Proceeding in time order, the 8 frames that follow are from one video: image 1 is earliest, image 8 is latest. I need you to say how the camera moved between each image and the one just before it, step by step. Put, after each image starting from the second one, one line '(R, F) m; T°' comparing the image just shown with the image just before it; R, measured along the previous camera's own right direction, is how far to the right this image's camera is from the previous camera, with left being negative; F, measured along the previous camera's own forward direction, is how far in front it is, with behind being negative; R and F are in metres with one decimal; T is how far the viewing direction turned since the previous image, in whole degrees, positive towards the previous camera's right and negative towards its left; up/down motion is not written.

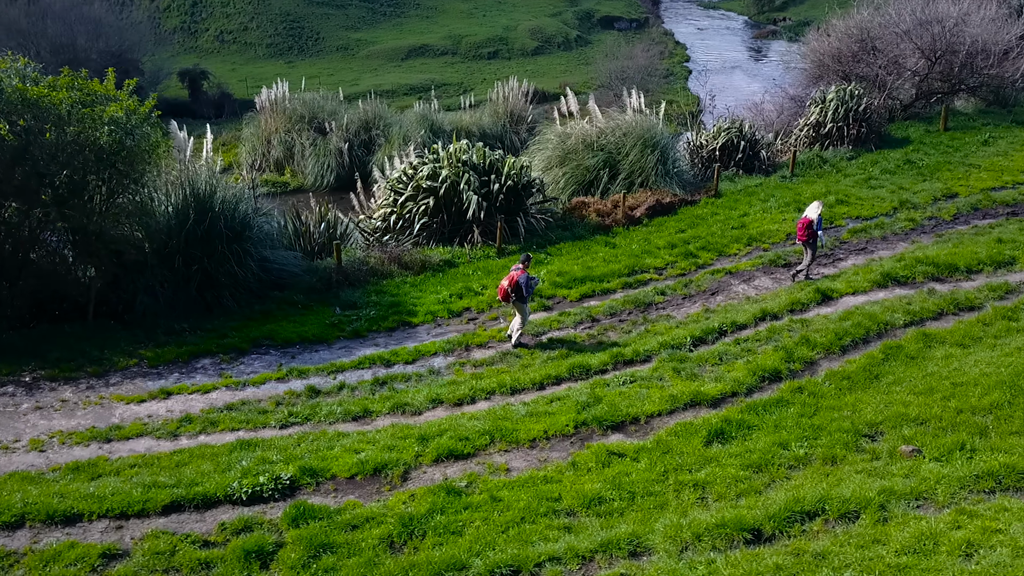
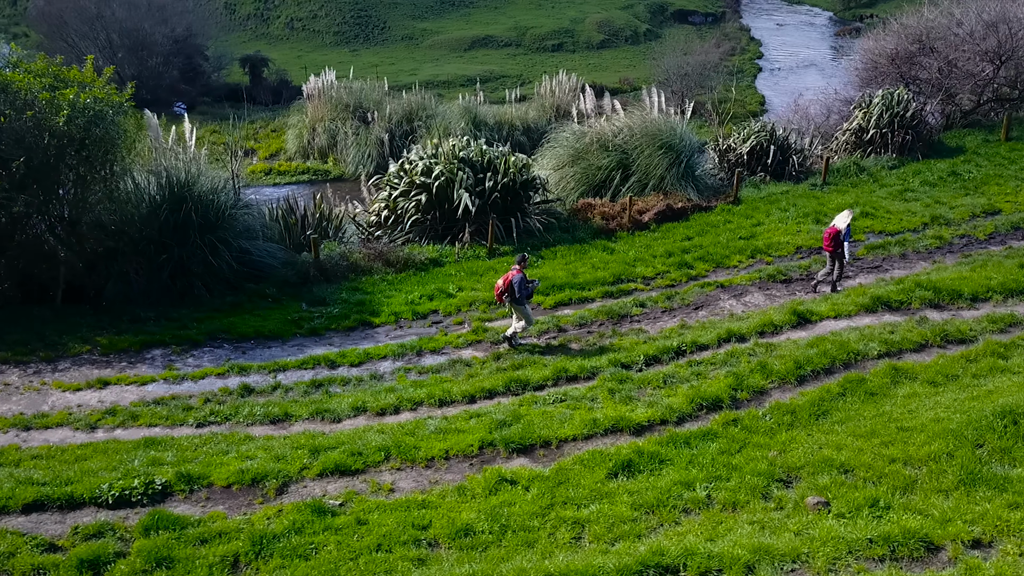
(+1.7, +0.5) m; -5°
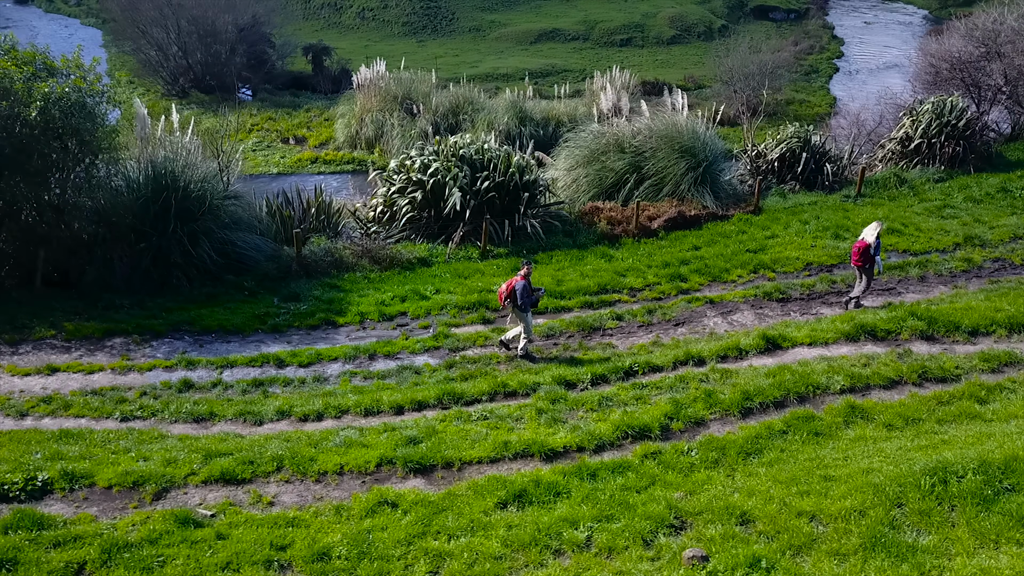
(+1.6, +0.5) m; -6°
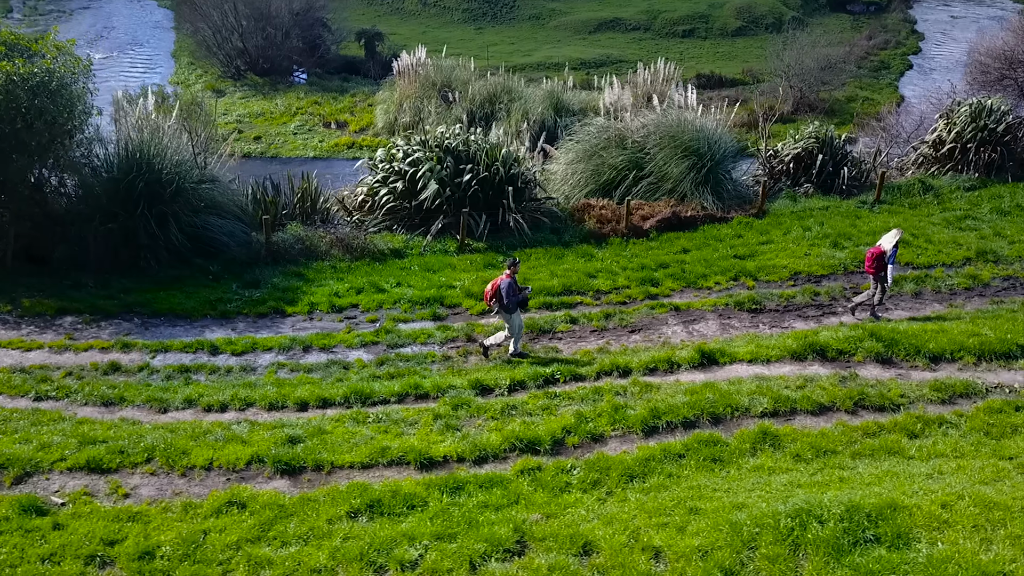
(+1.8, +0.4) m; -5°
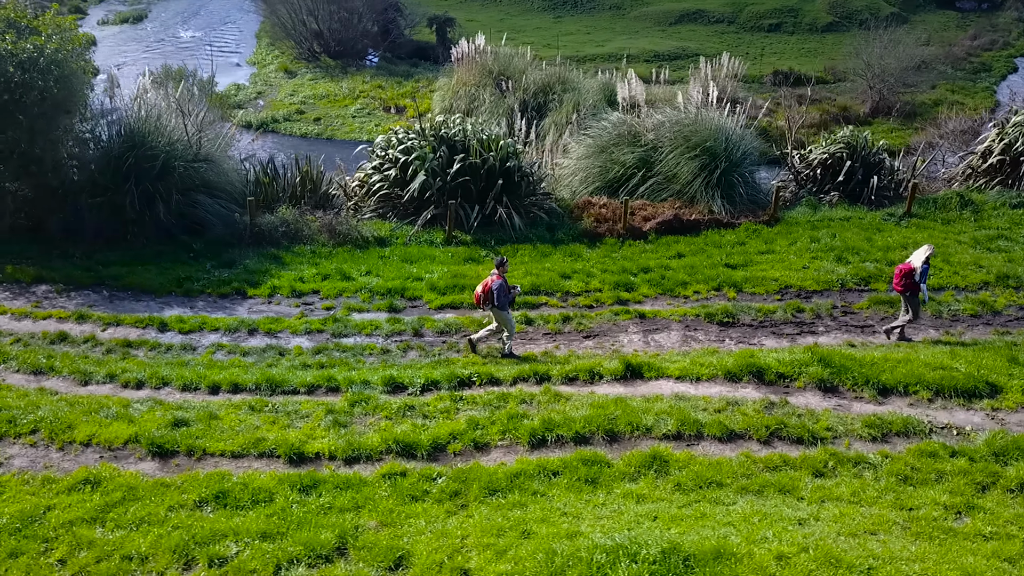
(+1.9, +0.4) m; -6°
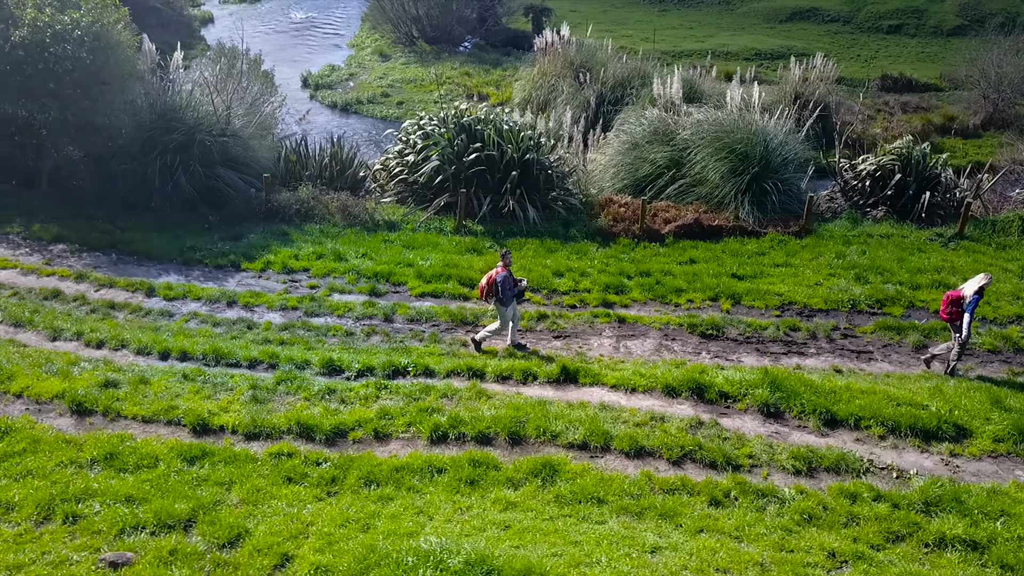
(+1.9, +0.3) m; -8°
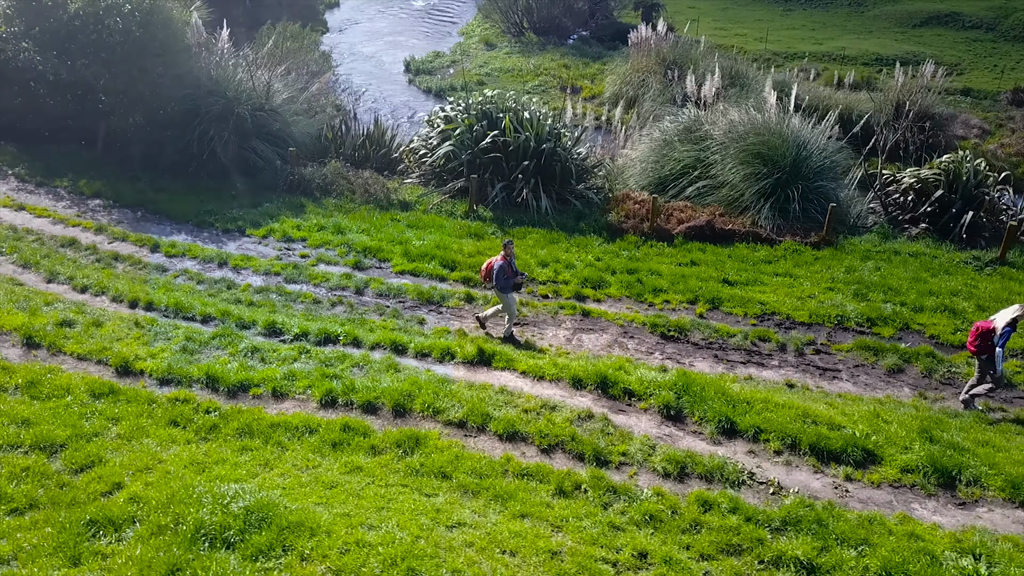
(+2.3, 0.0) m; -9°
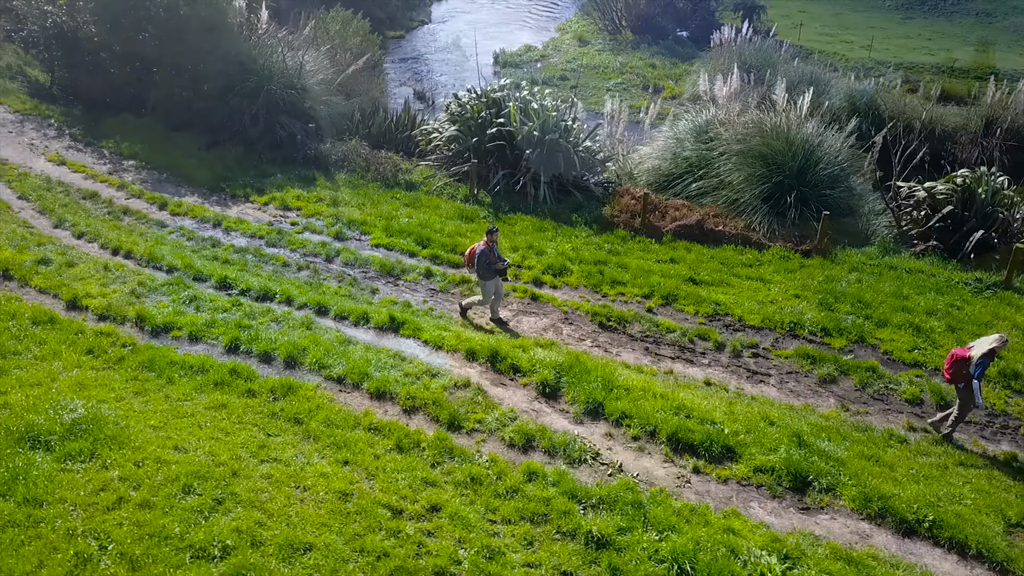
(+2.4, -0.2) m; -8°
